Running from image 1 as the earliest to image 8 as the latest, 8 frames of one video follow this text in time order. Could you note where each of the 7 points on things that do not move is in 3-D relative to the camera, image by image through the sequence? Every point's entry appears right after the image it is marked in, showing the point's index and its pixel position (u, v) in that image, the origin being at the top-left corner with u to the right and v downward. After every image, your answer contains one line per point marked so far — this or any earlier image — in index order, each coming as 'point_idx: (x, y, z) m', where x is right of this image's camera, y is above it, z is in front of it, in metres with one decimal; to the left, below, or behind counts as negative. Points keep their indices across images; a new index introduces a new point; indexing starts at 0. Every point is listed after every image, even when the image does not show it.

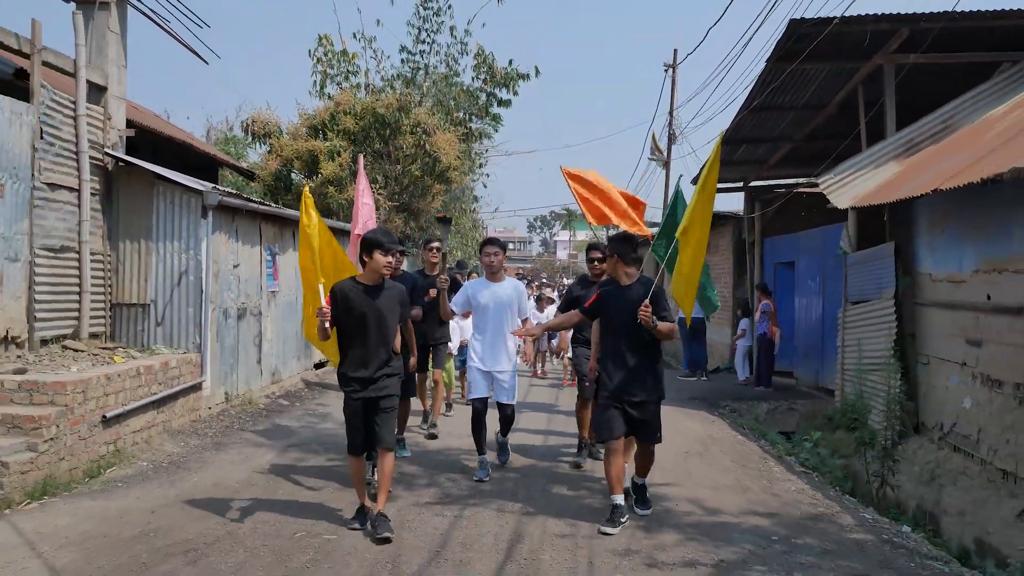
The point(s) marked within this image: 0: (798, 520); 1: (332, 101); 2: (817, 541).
0: (+1.8, -1.4, +5.0) m
1: (-3.3, +3.5, +15.0) m
2: (+1.7, -1.4, +4.6) m
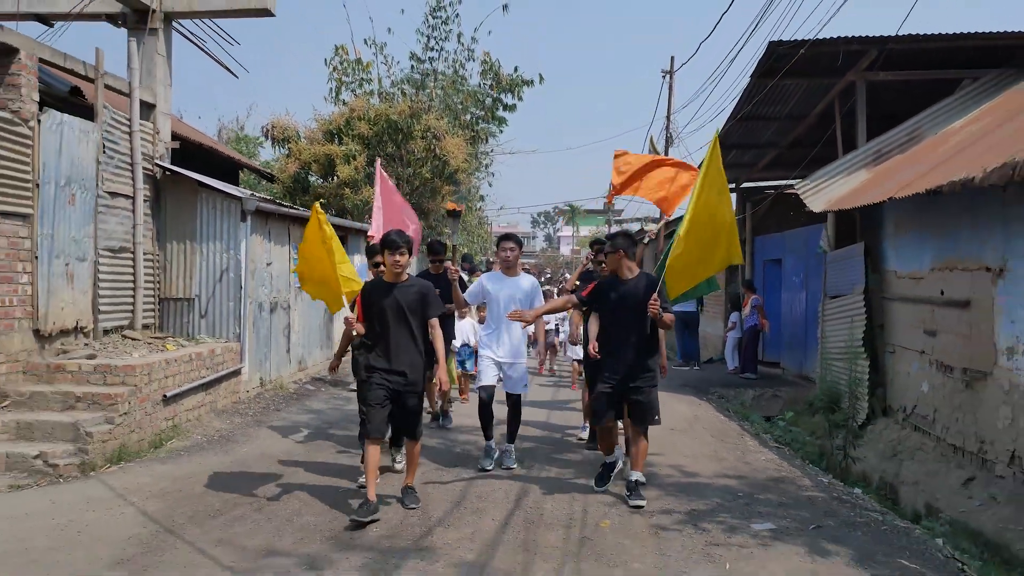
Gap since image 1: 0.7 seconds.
0: (+1.8, -1.4, +5.9) m
1: (-3.2, +3.6, +15.9) m
2: (+1.8, -1.4, +5.5) m
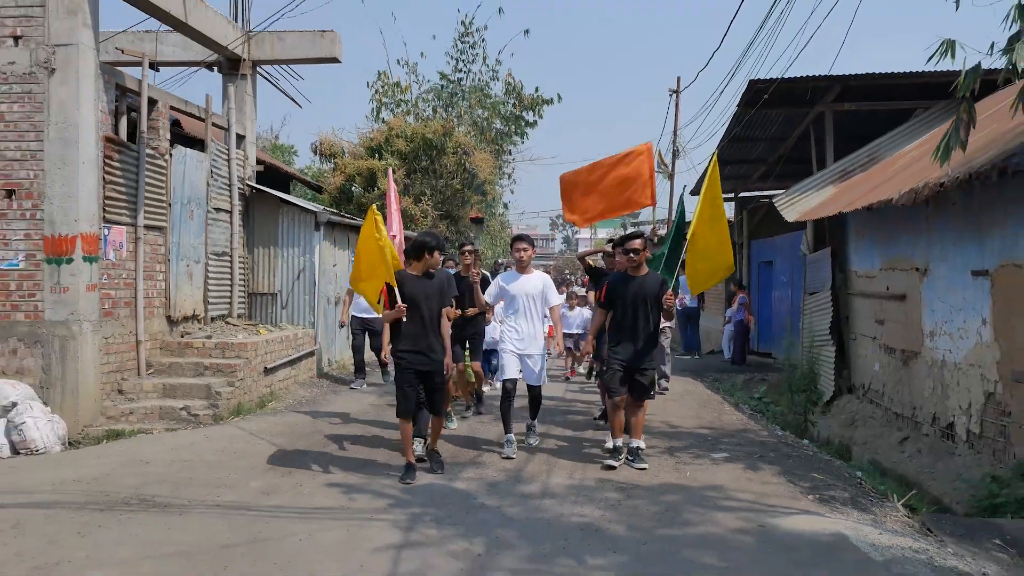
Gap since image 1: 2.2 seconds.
0: (+2.1, -1.4, +7.7) m
1: (-2.7, +3.6, +17.8) m
2: (+2.0, -1.4, +7.3) m
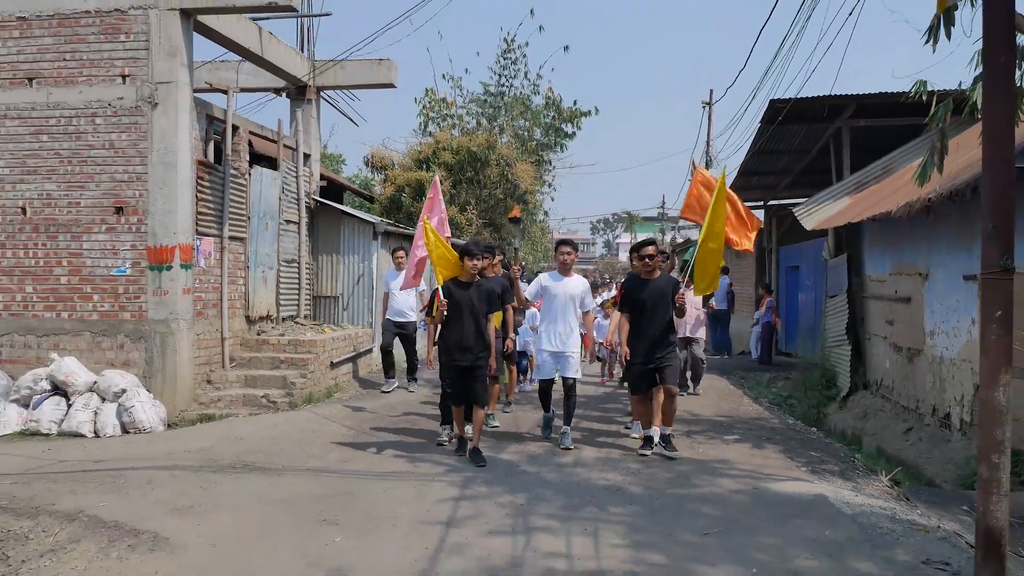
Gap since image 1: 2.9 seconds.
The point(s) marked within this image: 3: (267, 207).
0: (+2.5, -1.4, +8.6) m
1: (-1.8, +3.5, +19.0) m
2: (+2.4, -1.4, +8.2) m
3: (-3.1, +1.0, +10.3) m
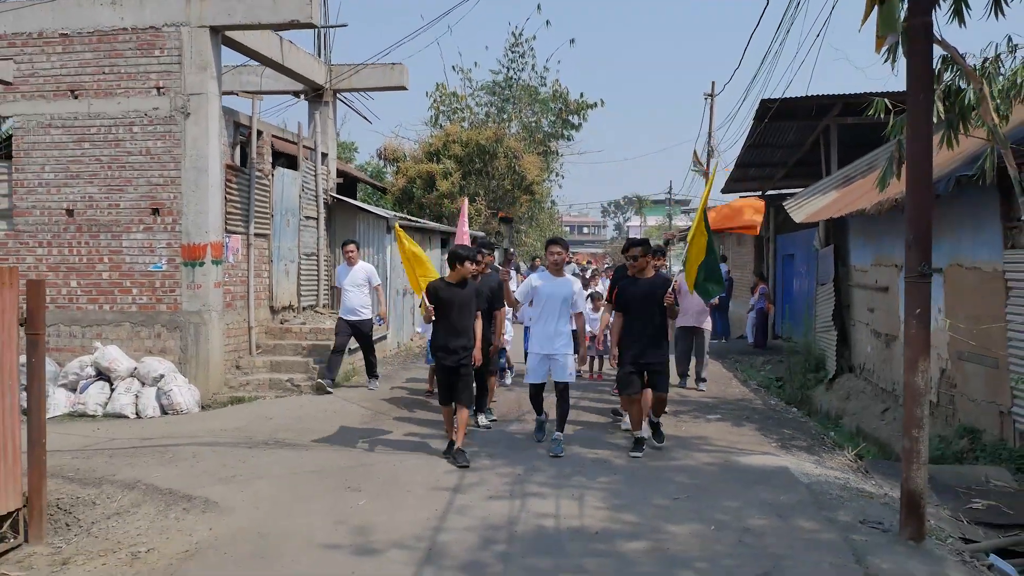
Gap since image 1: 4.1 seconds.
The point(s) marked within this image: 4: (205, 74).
0: (+2.5, -1.3, +9.3) m
1: (-1.7, +3.8, +19.6) m
2: (+2.4, -1.3, +8.9) m
3: (-3.1, +1.1, +11.0) m
4: (-3.5, +2.5, +9.2) m
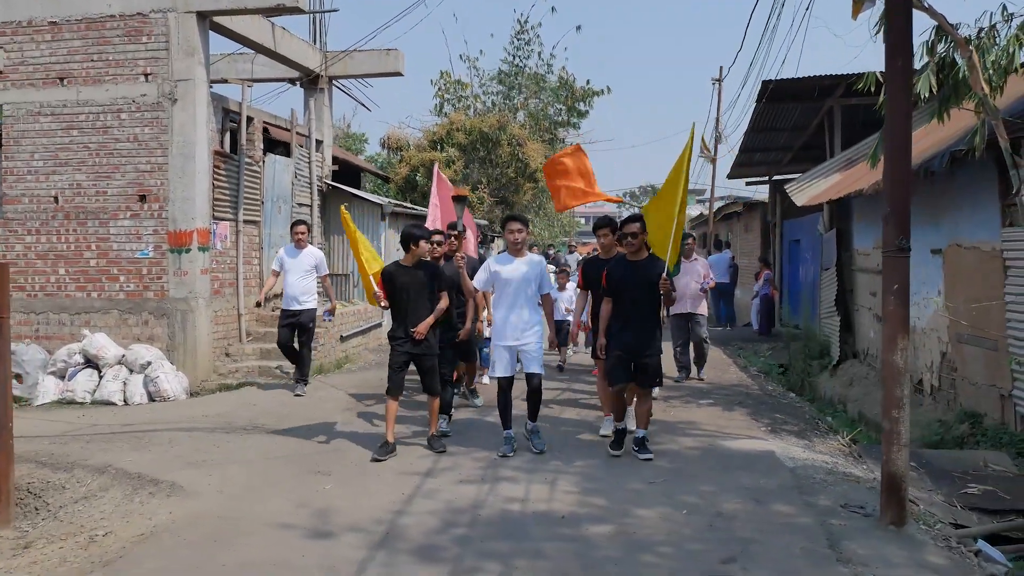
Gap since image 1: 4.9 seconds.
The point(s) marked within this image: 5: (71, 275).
0: (+2.4, -1.1, +9.1) m
1: (-1.6, +4.1, +19.5) m
2: (+2.3, -1.1, +8.7) m
3: (-3.2, +1.3, +10.9) m
4: (-3.7, +2.6, +9.1) m
5: (-5.2, +0.2, +9.4) m
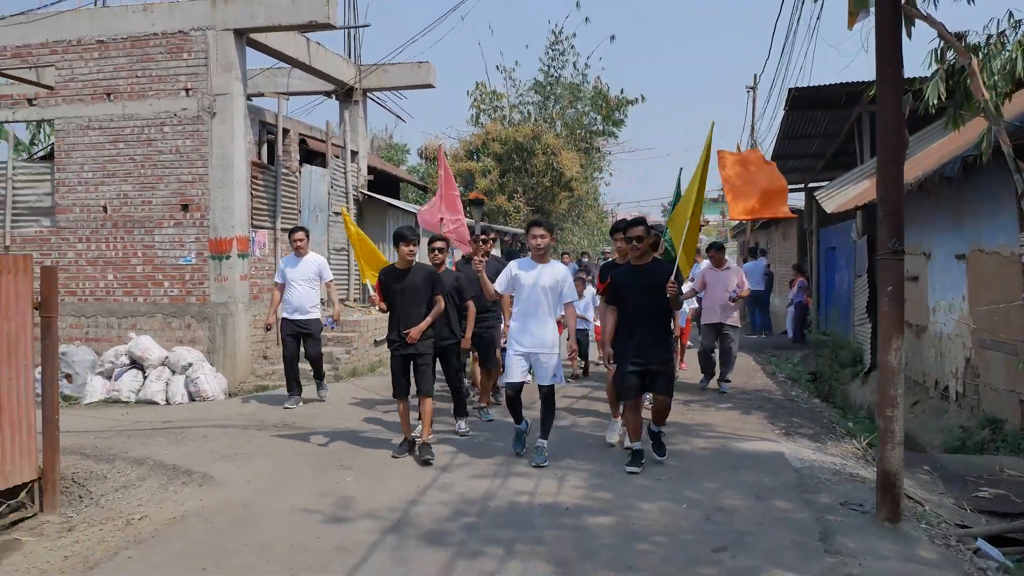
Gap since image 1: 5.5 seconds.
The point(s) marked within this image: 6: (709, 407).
0: (+2.7, -1.2, +9.2) m
1: (-0.7, +3.9, +19.8) m
2: (+2.6, -1.2, +8.8) m
3: (-2.8, +1.2, +11.3) m
4: (-3.4, +2.5, +9.6) m
5: (-4.9, +0.1, +9.9) m
6: (+2.0, -1.2, +8.0) m
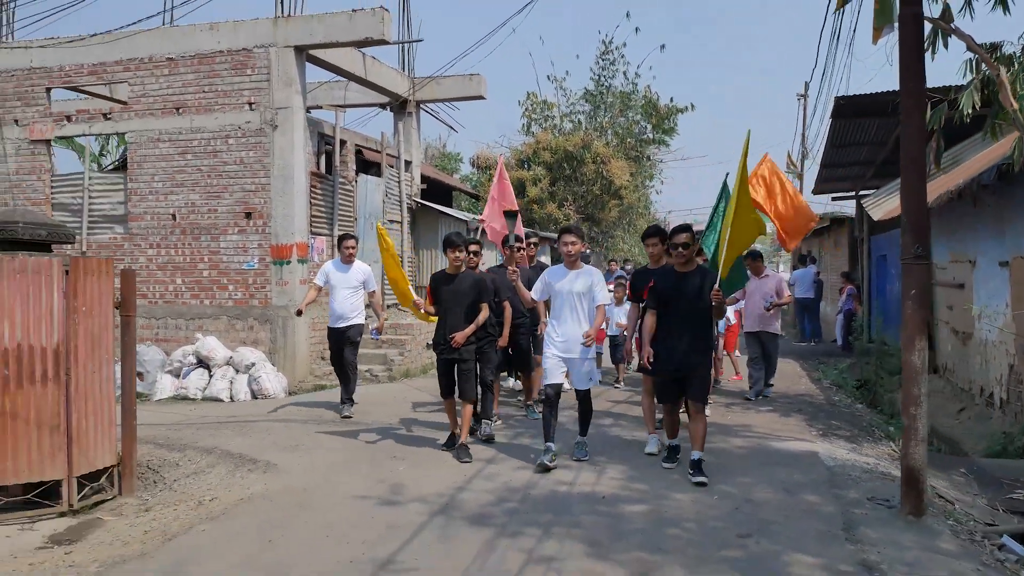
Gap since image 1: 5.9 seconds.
0: (+3.2, -1.2, +9.3) m
1: (+0.5, +3.7, +20.2) m
2: (+3.1, -1.2, +8.9) m
3: (-2.1, +1.2, +11.8) m
4: (-2.8, +2.5, +10.1) m
5: (-4.3, 0.0, +10.6) m
6: (+2.4, -1.2, +8.2) m
